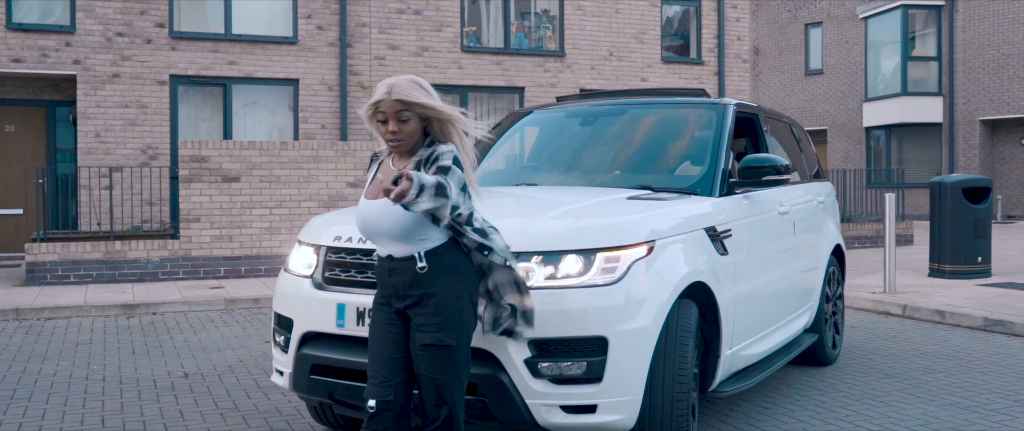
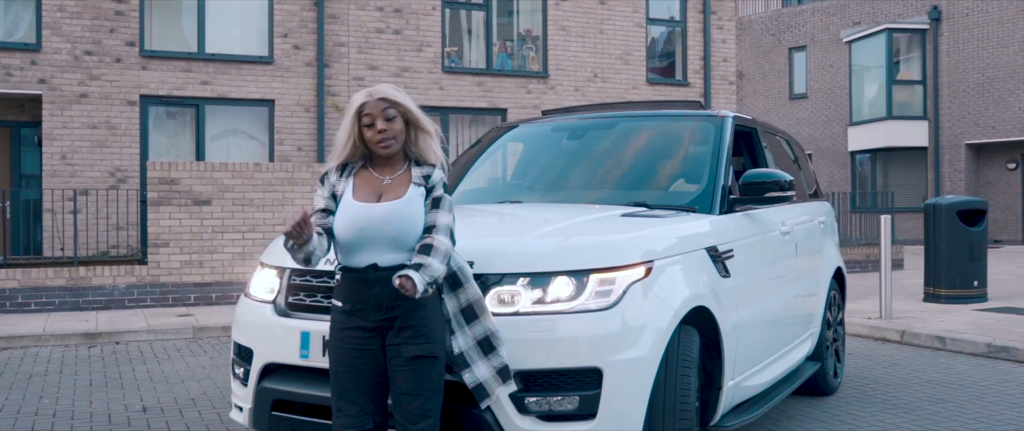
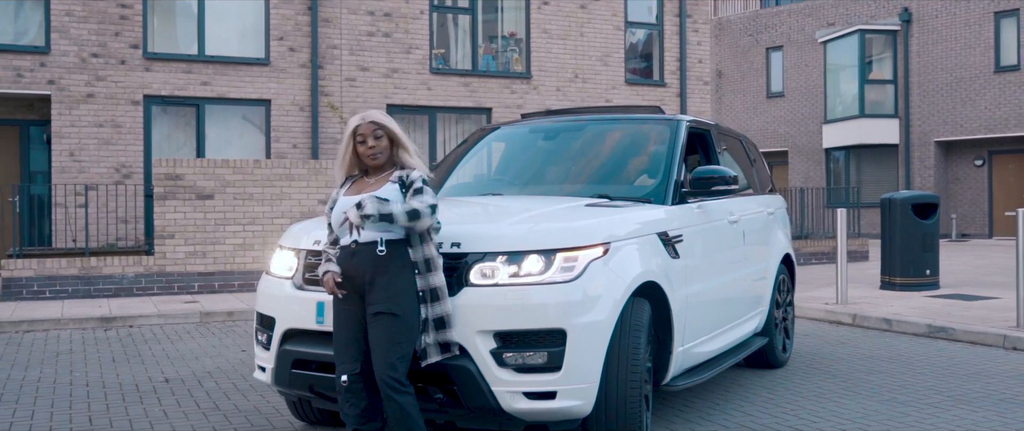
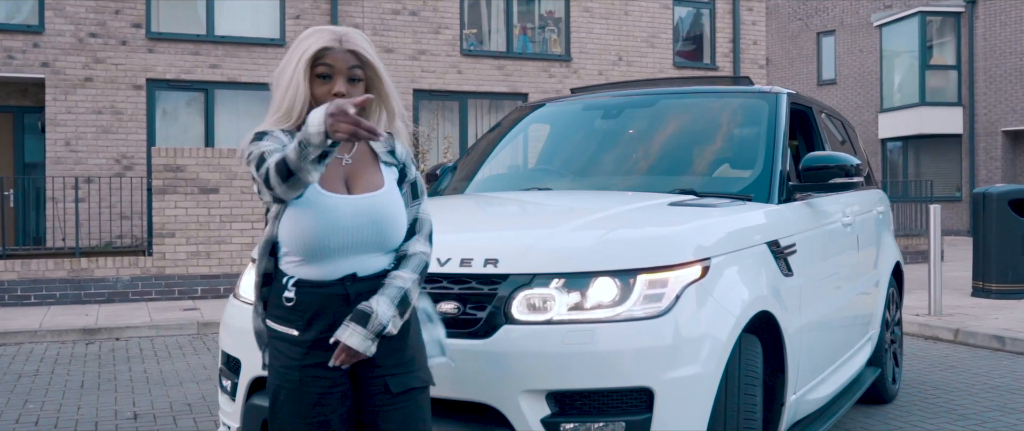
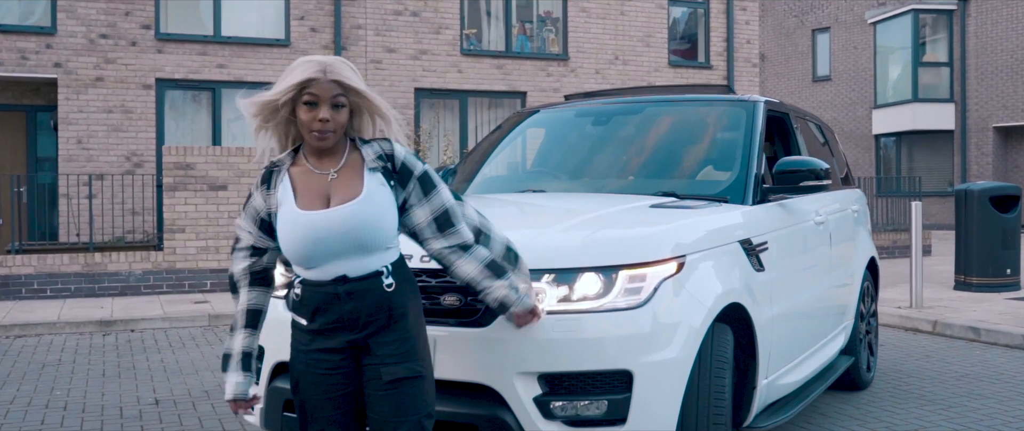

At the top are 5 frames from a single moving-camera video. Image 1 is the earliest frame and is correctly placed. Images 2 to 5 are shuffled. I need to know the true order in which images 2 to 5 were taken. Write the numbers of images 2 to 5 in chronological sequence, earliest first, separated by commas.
5, 4, 2, 3
